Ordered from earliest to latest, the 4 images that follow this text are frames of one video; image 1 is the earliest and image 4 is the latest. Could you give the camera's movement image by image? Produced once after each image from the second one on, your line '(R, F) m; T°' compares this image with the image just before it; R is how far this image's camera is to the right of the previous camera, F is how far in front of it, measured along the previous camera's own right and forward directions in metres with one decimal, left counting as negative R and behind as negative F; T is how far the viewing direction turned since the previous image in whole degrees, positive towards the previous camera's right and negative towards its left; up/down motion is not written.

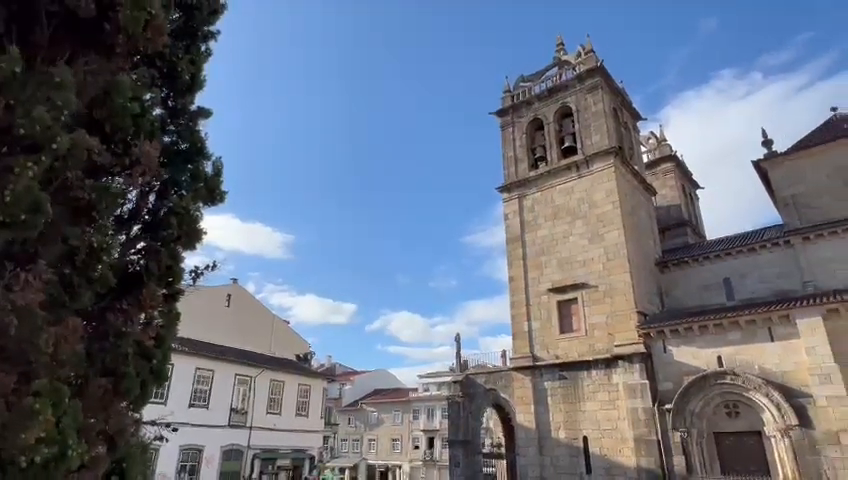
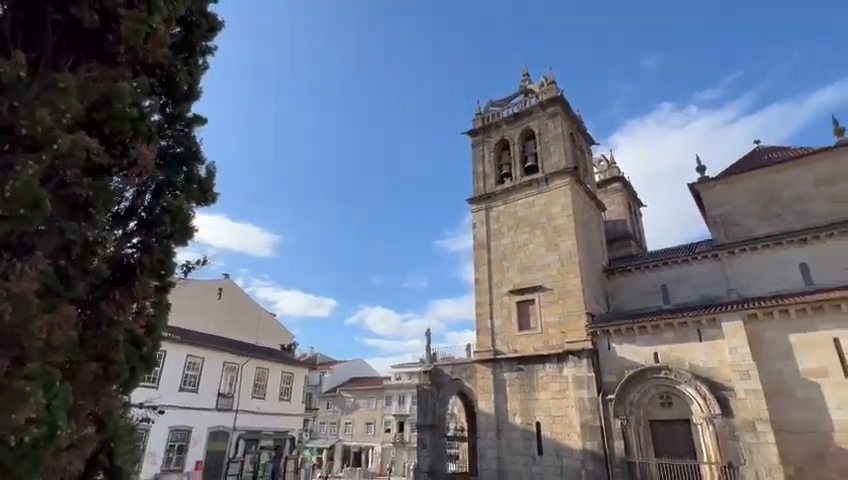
(-0.5, -1.4) m; +4°
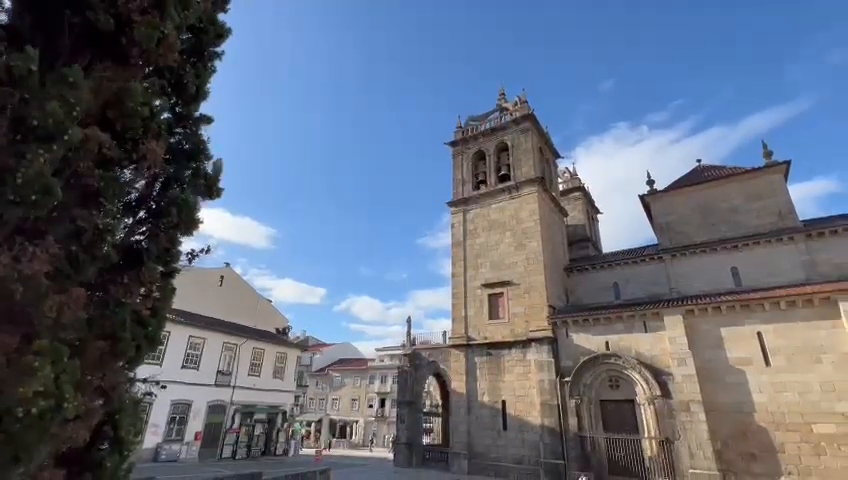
(-0.6, -1.6) m; +4°
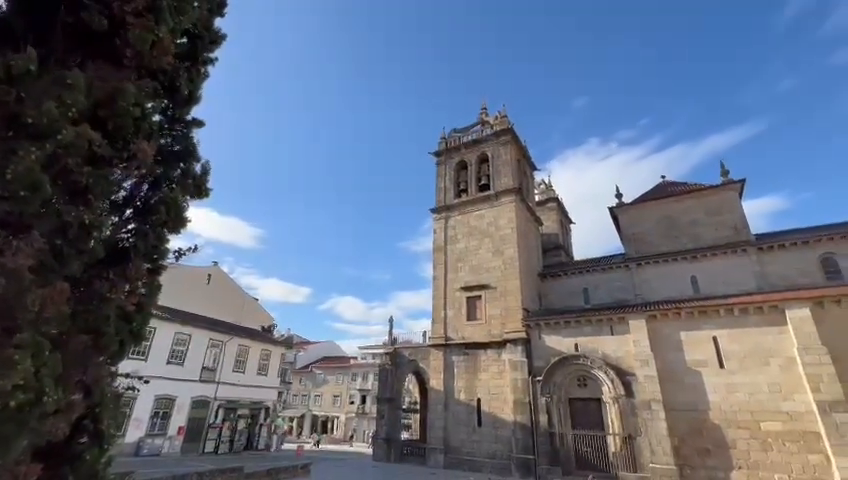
(-0.9, -0.7) m; +4°
